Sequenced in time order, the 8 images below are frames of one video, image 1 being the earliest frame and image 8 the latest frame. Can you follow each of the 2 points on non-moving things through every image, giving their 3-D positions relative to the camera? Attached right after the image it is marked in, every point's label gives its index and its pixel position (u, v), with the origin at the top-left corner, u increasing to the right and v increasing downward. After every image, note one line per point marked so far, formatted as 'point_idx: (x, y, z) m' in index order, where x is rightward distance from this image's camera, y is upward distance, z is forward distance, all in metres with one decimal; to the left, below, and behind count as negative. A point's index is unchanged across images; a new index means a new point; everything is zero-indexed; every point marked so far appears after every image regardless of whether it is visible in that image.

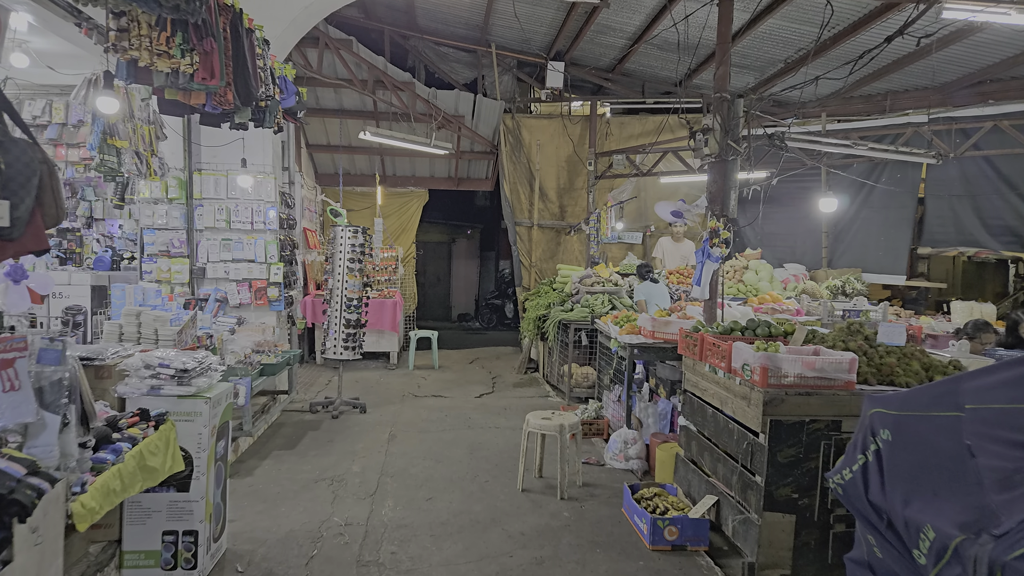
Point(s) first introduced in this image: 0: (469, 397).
0: (-0.5, -1.2, +6.9) m
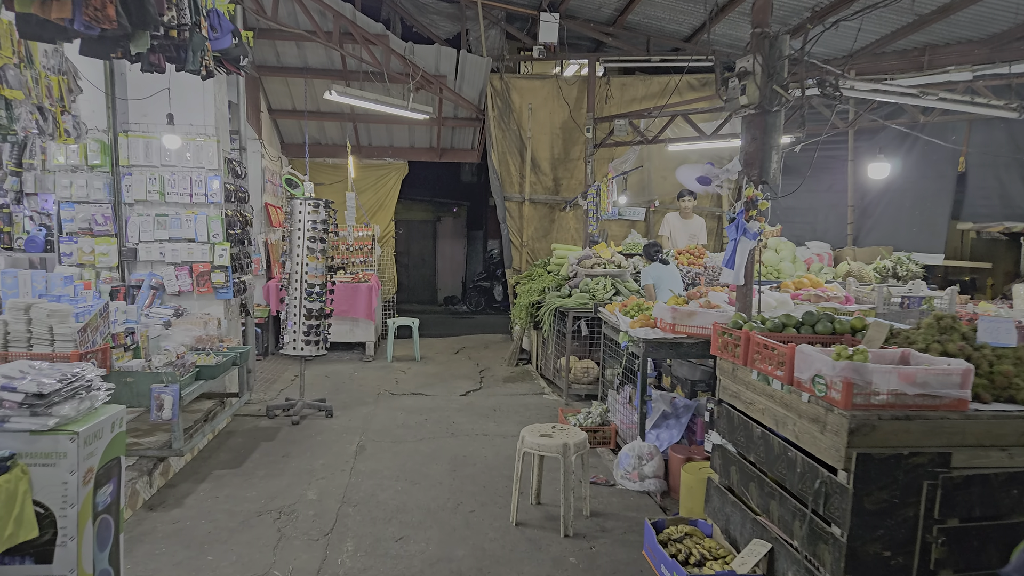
0: (-0.6, -1.0, +6.1) m
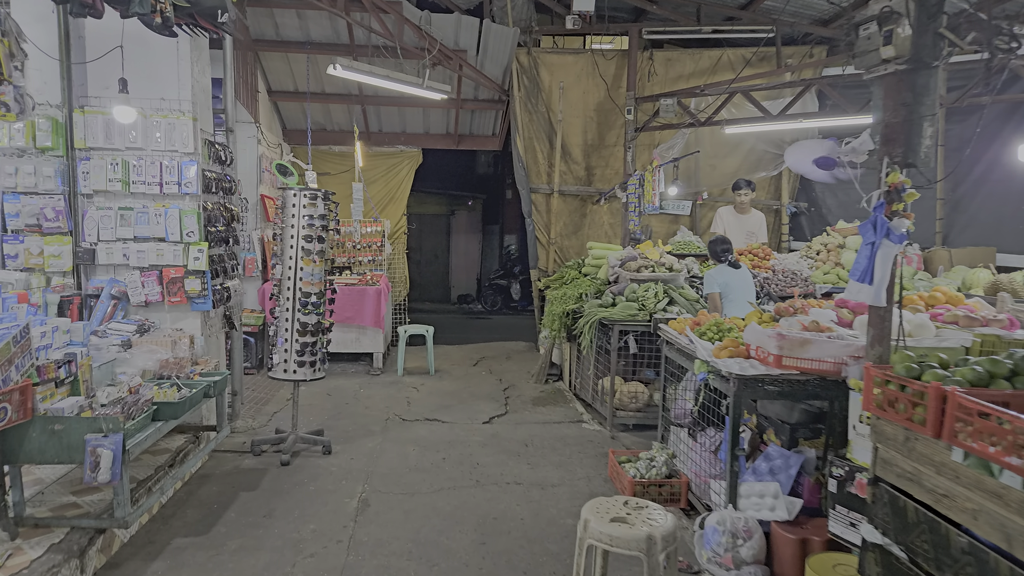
0: (-0.3, -1.1, +5.2) m
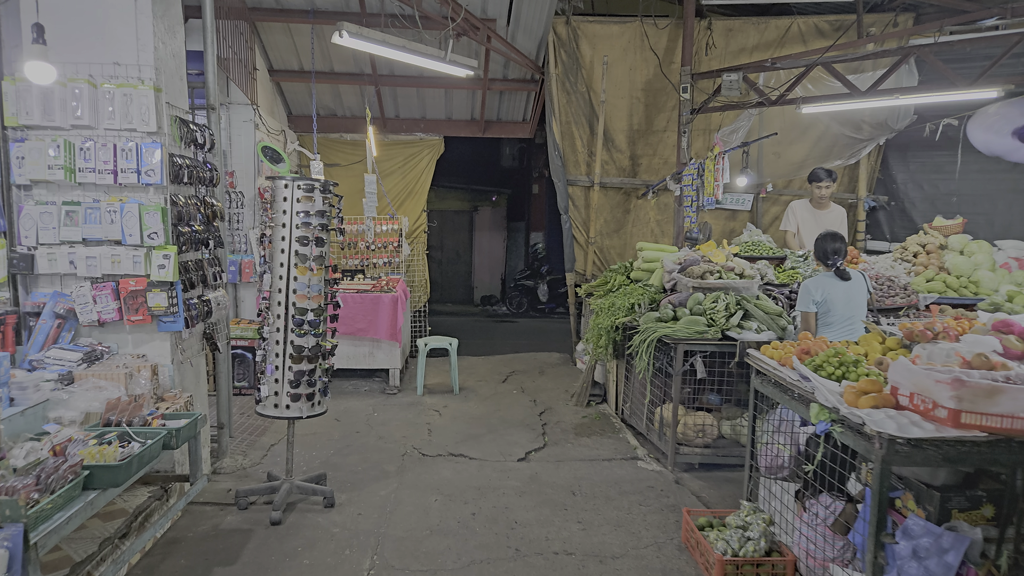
0: (0.0, -1.1, +4.3) m
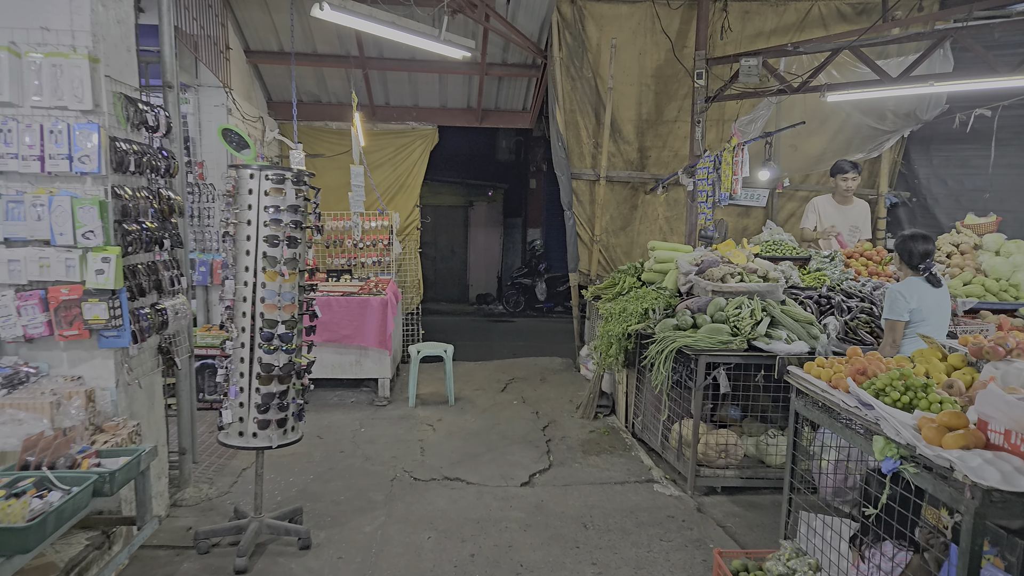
0: (0.0, -1.2, +3.9) m
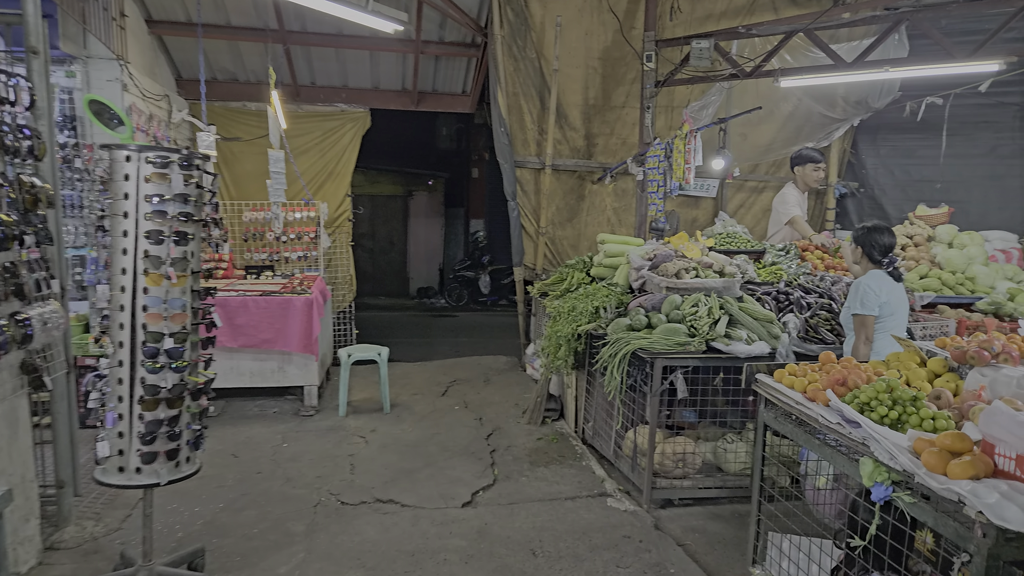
0: (-0.3, -1.2, +3.5) m
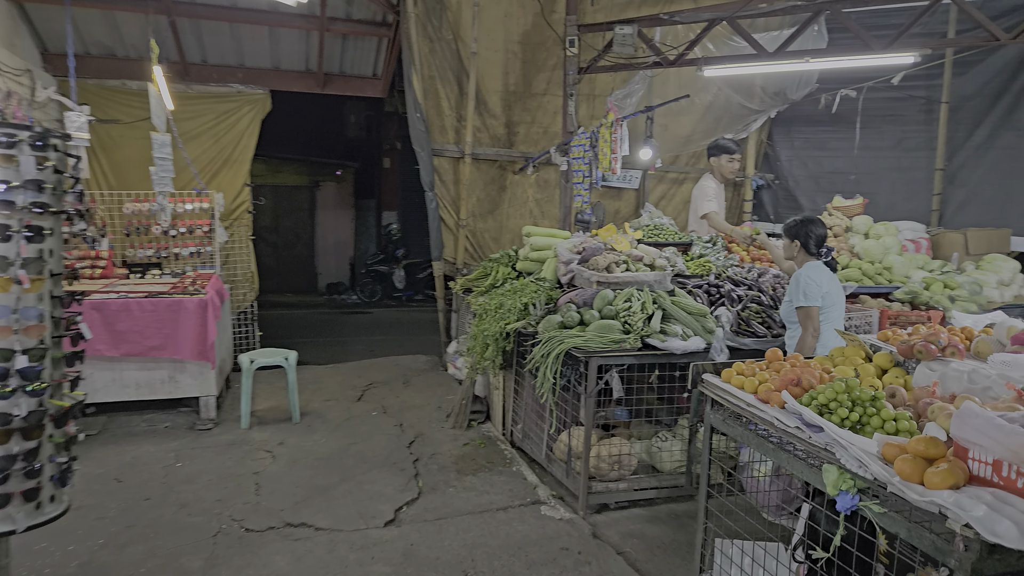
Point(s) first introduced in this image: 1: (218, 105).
0: (-0.7, -1.2, +3.2) m
1: (-2.6, +1.7, +5.9) m
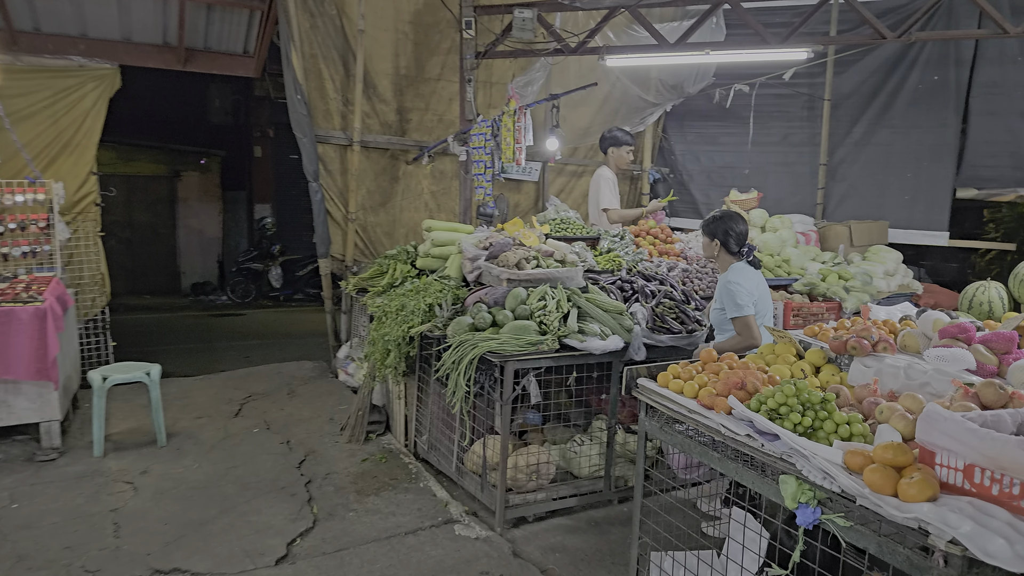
0: (-1.0, -1.2, +2.7) m
1: (-3.5, +1.6, +5.1) m
